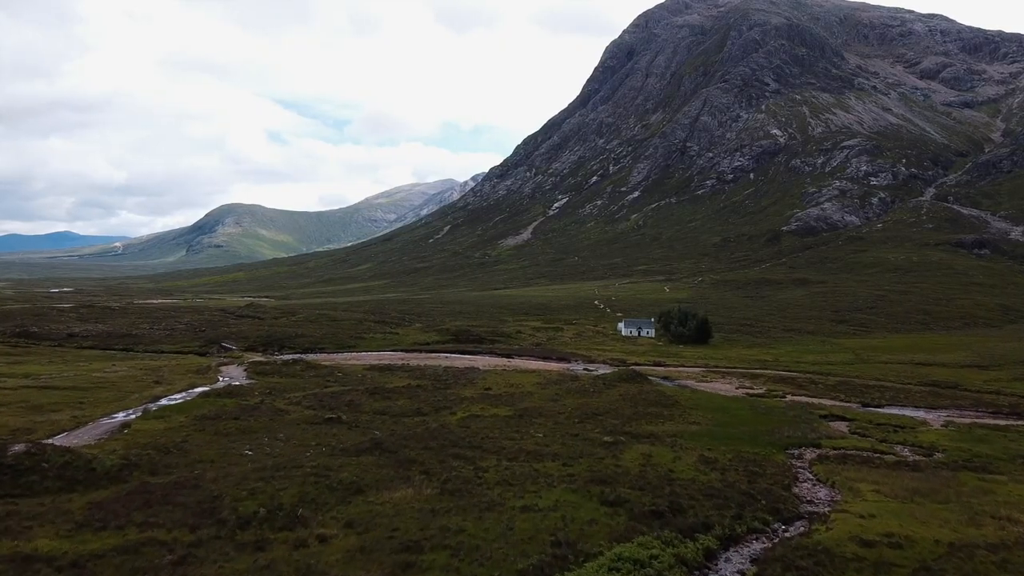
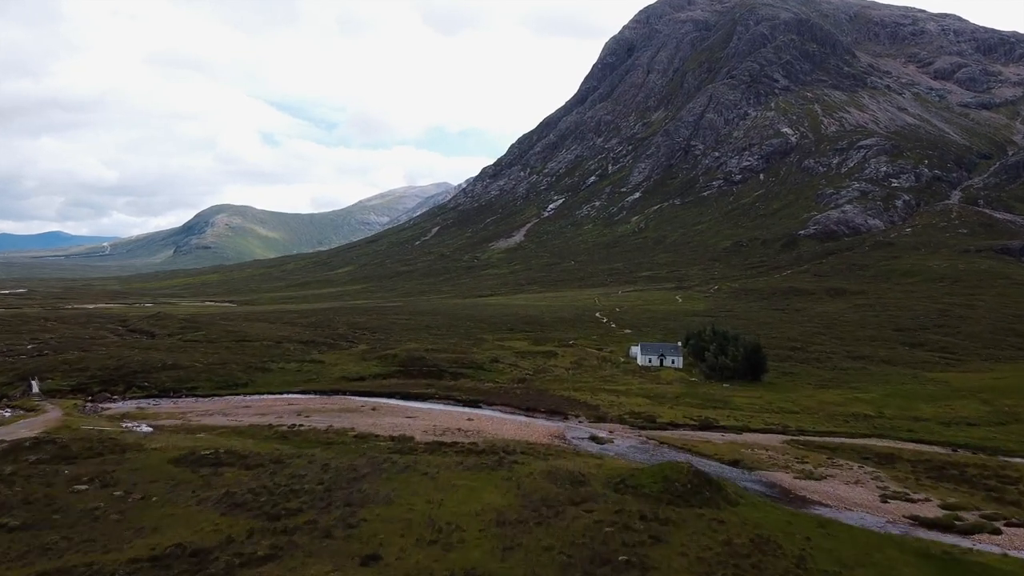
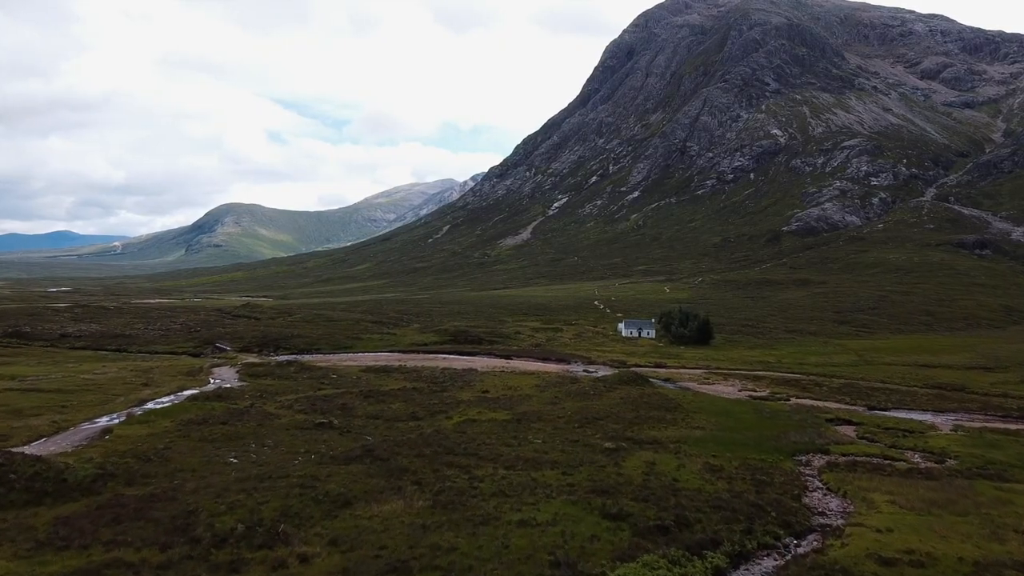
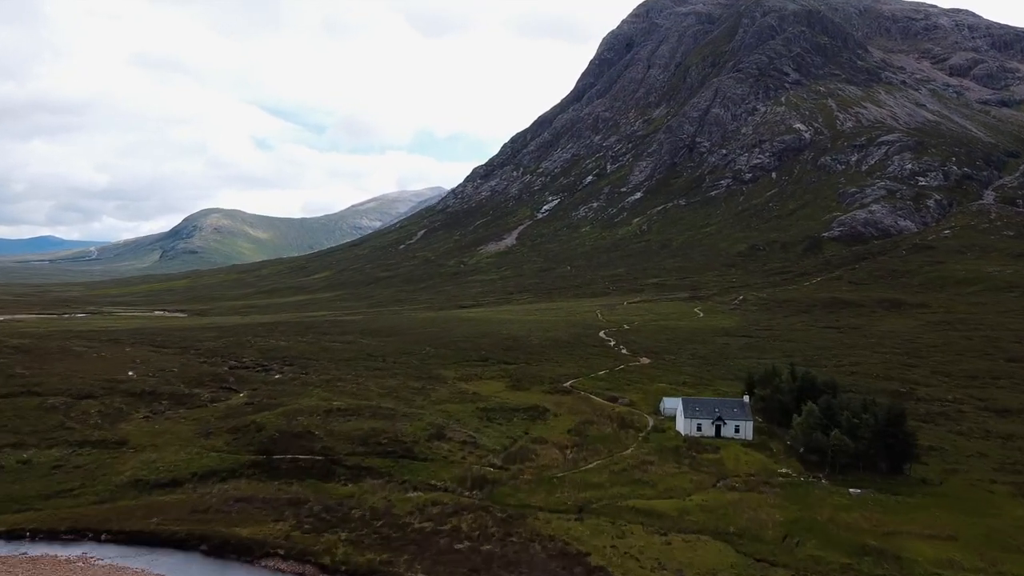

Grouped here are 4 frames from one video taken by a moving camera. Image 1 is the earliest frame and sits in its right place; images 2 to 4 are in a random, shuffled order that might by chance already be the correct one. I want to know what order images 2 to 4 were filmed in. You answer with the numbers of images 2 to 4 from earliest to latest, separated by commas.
3, 2, 4
